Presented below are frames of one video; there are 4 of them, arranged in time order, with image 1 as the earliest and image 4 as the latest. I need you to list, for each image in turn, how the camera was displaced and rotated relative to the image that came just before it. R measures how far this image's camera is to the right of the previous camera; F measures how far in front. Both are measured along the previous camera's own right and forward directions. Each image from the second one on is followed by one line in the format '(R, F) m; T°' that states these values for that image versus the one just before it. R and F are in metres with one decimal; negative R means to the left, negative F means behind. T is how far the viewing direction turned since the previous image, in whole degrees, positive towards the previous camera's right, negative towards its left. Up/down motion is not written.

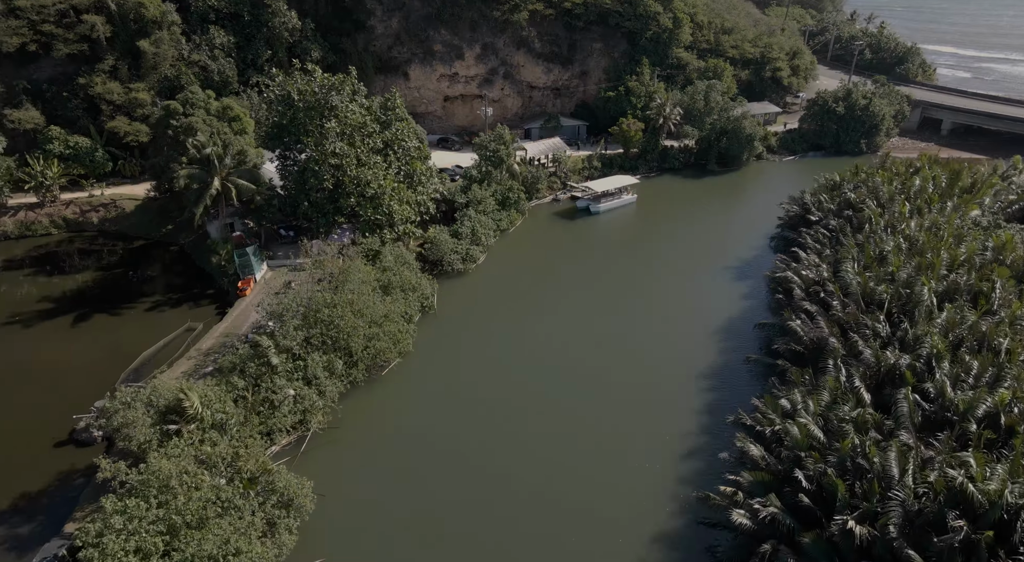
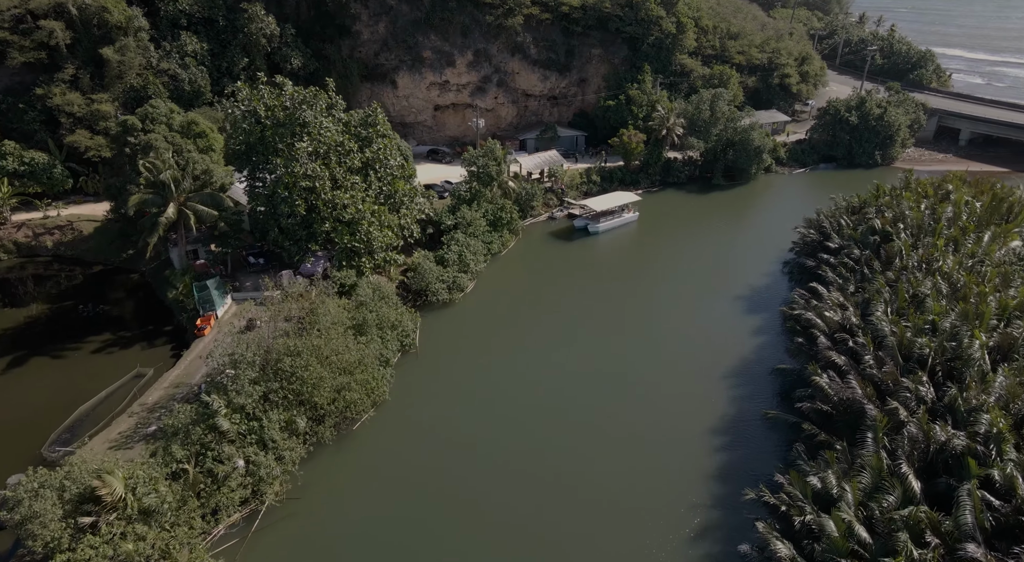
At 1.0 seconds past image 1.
(+0.5, +3.0) m; 0°
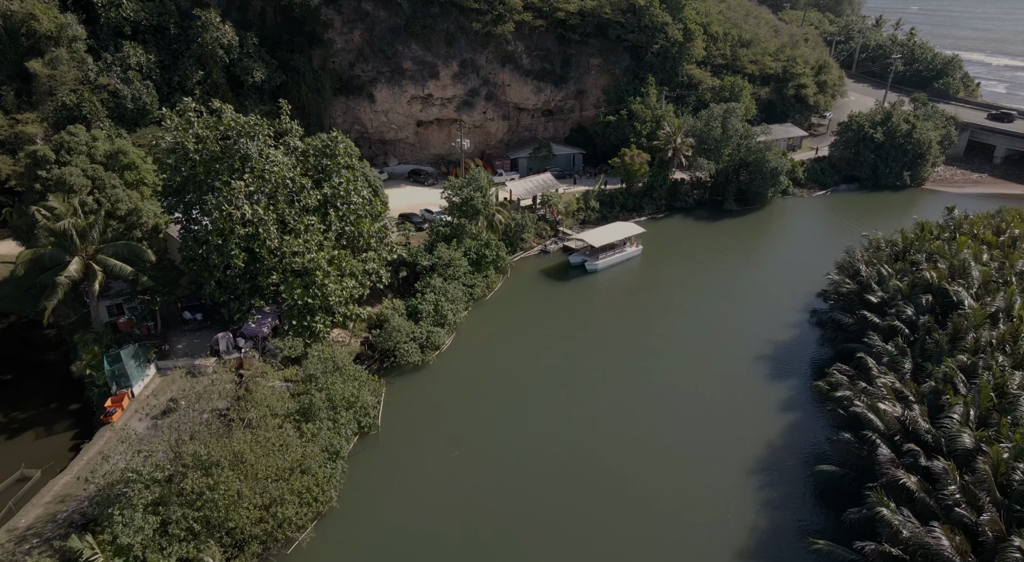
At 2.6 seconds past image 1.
(+0.8, +4.8) m; 0°
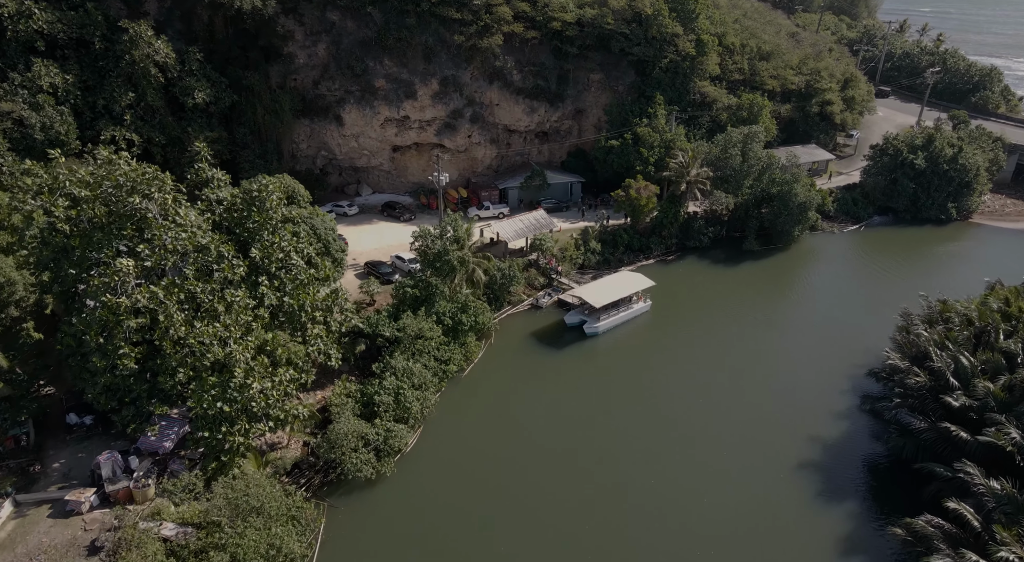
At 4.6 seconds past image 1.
(+0.8, +5.8) m; 0°
